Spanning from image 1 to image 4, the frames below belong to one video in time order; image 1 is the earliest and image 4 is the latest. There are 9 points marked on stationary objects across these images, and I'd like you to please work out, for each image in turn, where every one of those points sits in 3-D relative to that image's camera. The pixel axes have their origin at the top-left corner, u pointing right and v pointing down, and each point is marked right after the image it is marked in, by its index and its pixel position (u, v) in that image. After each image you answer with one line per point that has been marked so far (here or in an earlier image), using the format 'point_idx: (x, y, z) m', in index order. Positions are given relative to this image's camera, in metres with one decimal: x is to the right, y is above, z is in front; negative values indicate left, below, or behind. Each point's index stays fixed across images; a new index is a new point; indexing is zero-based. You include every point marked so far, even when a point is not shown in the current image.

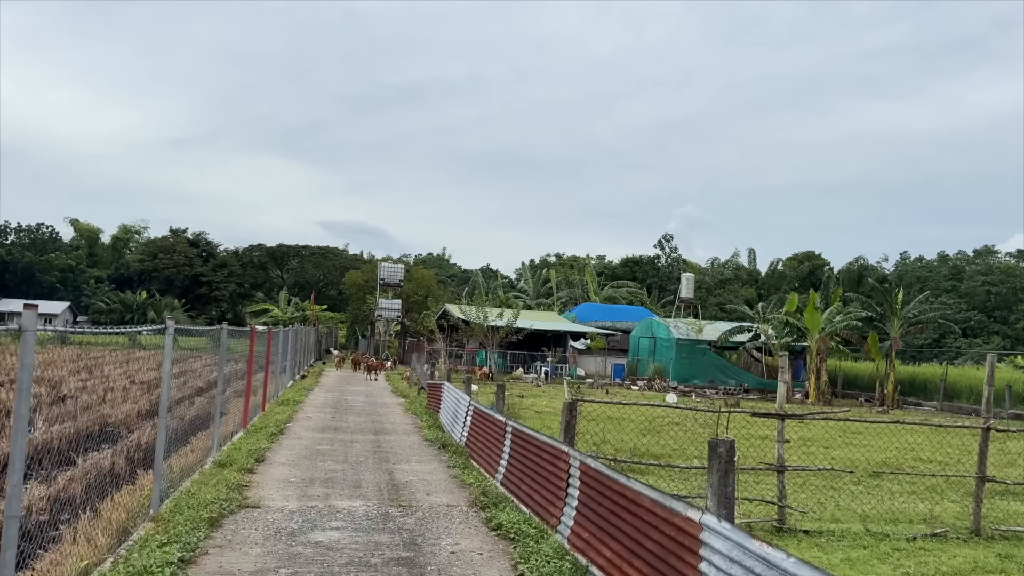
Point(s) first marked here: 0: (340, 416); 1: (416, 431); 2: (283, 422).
0: (-3.1, -2.4, +14.2) m
1: (-1.6, -2.3, +12.6) m
2: (-3.8, -2.3, +12.9) m
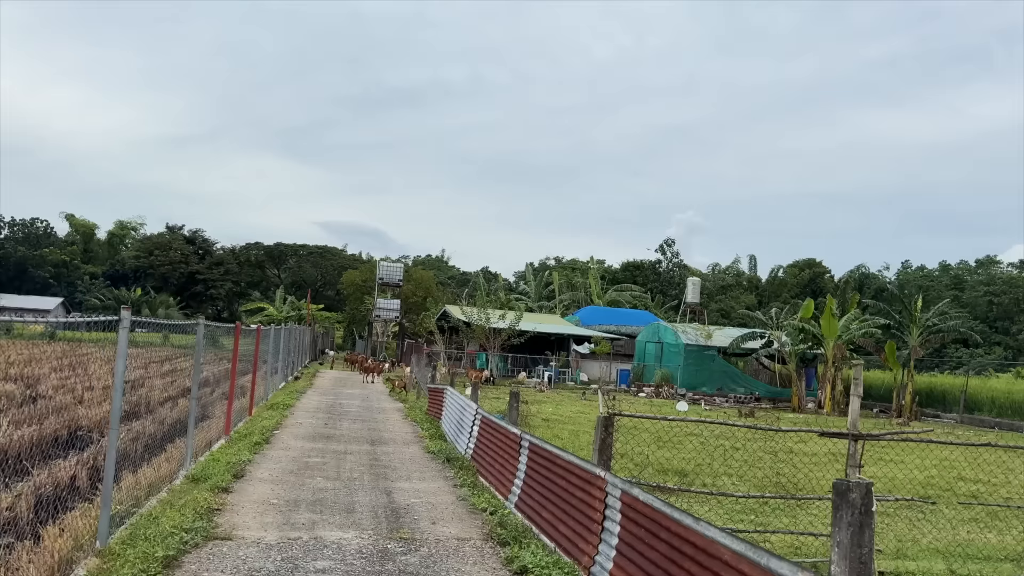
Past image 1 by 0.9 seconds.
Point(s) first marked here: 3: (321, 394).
0: (-3.0, -2.3, +13.0) m
1: (-1.4, -2.3, +11.4) m
2: (-3.6, -2.1, +11.7) m
3: (-4.7, -2.6, +18.9) m
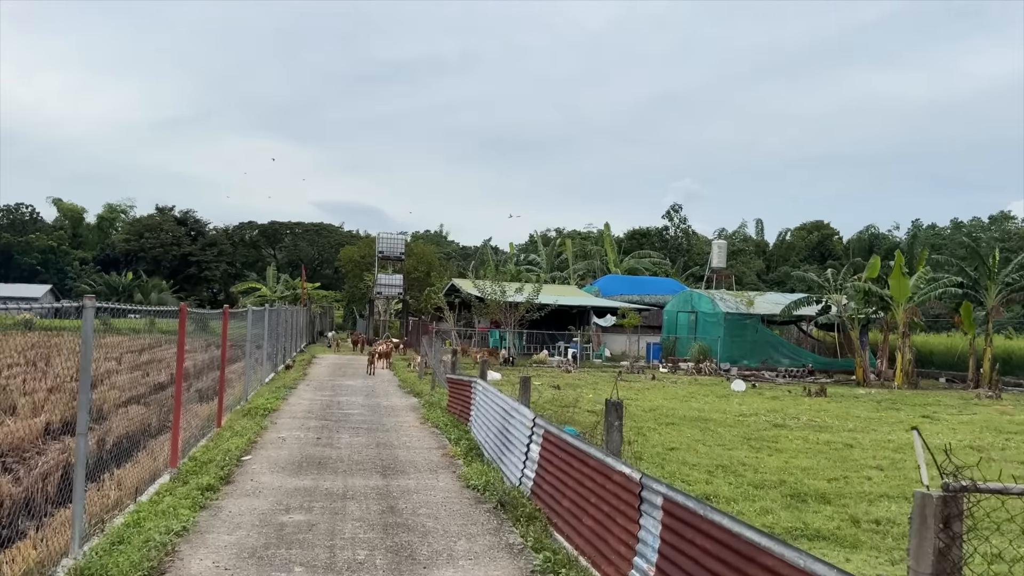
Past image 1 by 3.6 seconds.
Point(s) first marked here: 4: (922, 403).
0: (-2.3, -1.8, +9.6) m
1: (-0.7, -1.8, +8.0) m
2: (-2.9, -1.8, +8.3) m
3: (-3.9, -2.0, +15.5) m
4: (+9.8, -2.8, +18.6) m
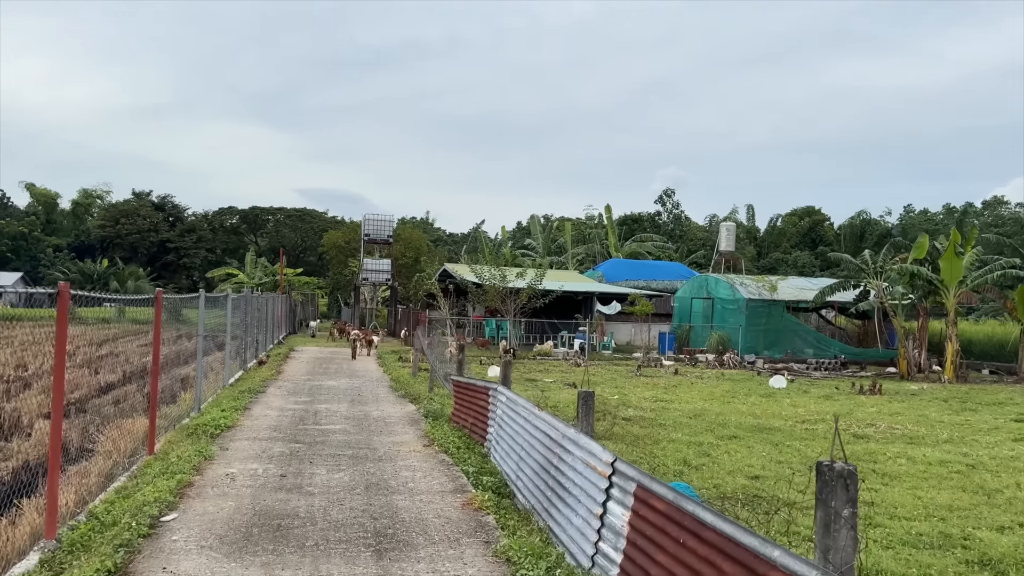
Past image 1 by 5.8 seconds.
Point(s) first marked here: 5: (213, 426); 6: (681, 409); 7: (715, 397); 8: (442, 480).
0: (-1.9, -1.6, +6.9) m
1: (-0.3, -1.6, +5.3) m
2: (-2.5, -1.6, +5.5) m
3: (-3.7, -1.7, +12.7) m
4: (+10.1, -2.4, +16.1) m
5: (-3.4, -1.6, +9.0) m
6: (+3.0, -2.1, +13.7) m
7: (+4.1, -2.2, +15.4) m
8: (-0.6, -1.7, +6.8) m
